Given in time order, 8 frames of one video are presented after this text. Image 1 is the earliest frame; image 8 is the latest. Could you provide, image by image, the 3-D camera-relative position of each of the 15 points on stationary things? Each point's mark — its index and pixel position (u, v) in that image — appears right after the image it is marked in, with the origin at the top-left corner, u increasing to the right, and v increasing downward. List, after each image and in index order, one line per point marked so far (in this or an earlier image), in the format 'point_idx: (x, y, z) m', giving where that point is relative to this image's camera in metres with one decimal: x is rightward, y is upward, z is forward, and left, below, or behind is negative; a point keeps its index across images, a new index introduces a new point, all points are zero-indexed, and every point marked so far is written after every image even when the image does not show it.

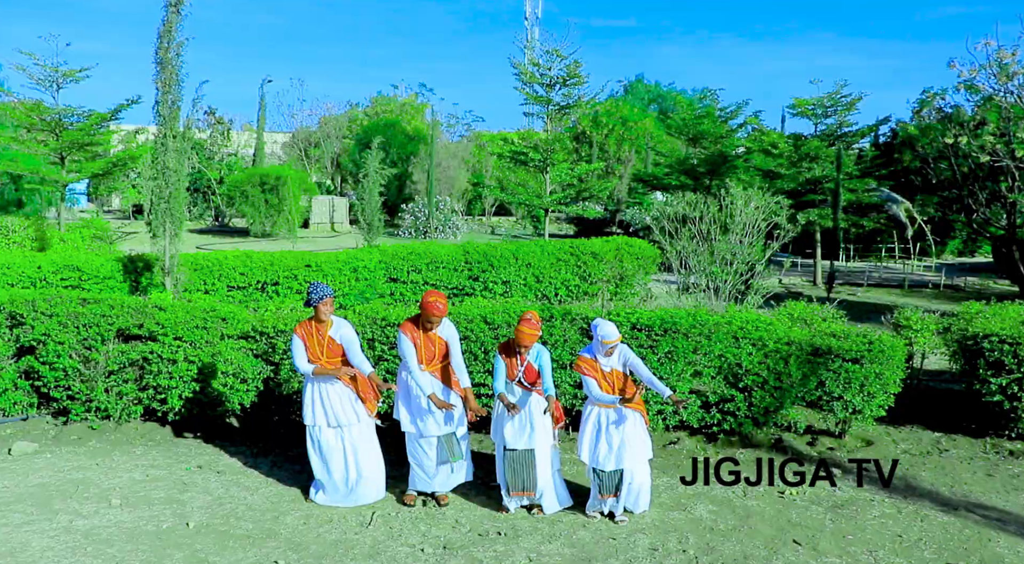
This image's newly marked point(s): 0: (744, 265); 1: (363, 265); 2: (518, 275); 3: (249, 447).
0: (+2.8, +0.2, +9.6) m
1: (-2.3, +0.3, +12.1) m
2: (+0.1, +0.1, +13.0) m
3: (-2.1, -1.3, +6.4) m
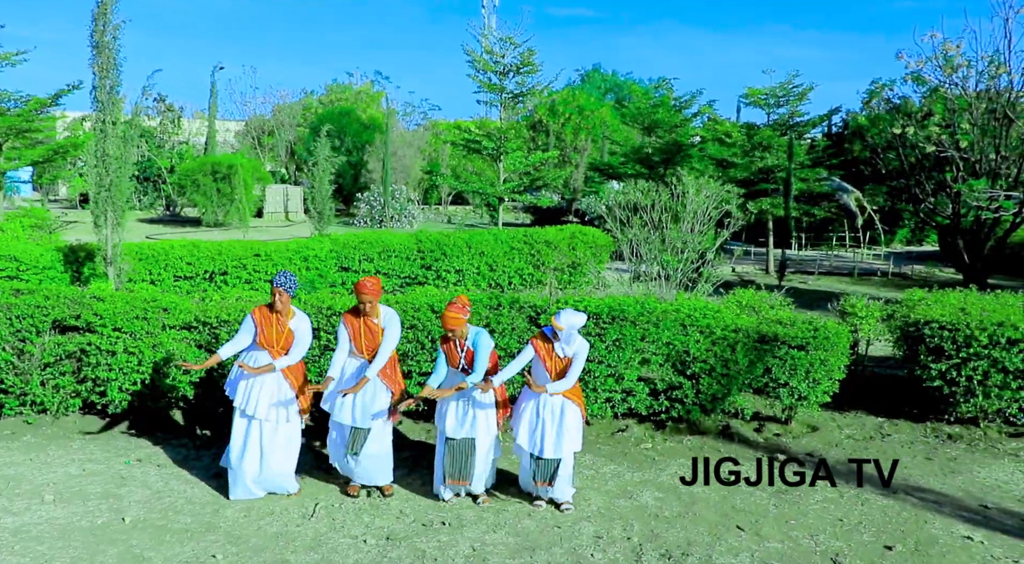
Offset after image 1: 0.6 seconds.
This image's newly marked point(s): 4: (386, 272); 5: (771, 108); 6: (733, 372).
0: (+2.2, +0.3, +9.7) m
1: (-3.0, +0.4, +11.9) m
2: (-0.7, +0.3, +12.9) m
3: (-2.5, -1.2, +6.2) m
4: (-2.0, +0.2, +12.5) m
5: (+6.2, +4.2, +19.2) m
6: (+1.8, -0.7, +6.6) m
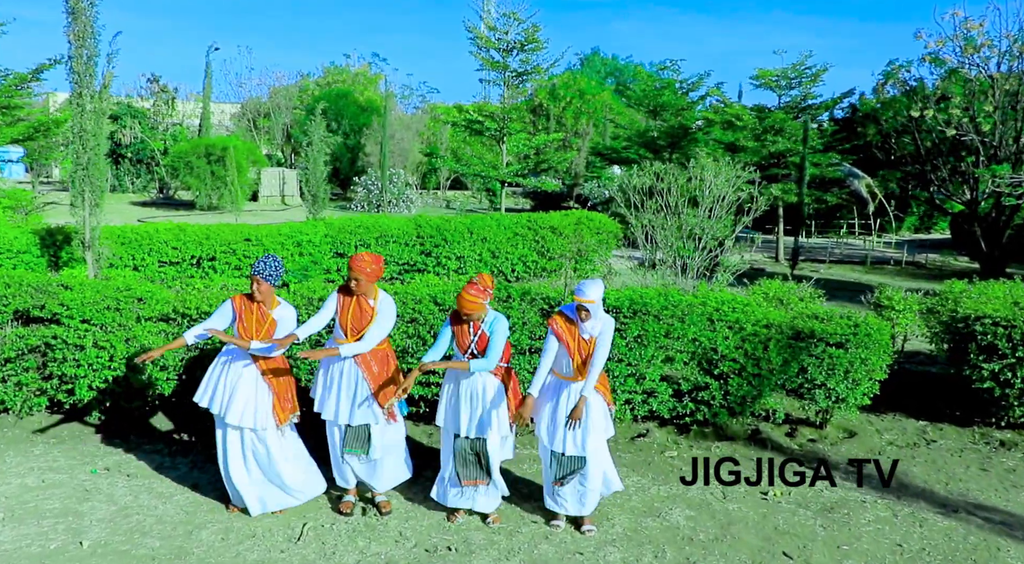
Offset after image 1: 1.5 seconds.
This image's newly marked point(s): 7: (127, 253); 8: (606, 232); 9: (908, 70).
0: (+2.3, +0.5, +9.1) m
1: (-2.9, +0.6, +11.3) m
2: (-0.6, +0.5, +12.3) m
3: (-2.4, -1.1, +5.6) m
4: (-1.9, +0.4, +11.9) m
5: (+6.3, +4.4, +18.5) m
6: (+1.9, -0.7, +6.0) m
7: (-5.0, +0.4, +10.3) m
8: (+1.5, +0.8, +13.3) m
9: (+8.8, +4.7, +17.8) m
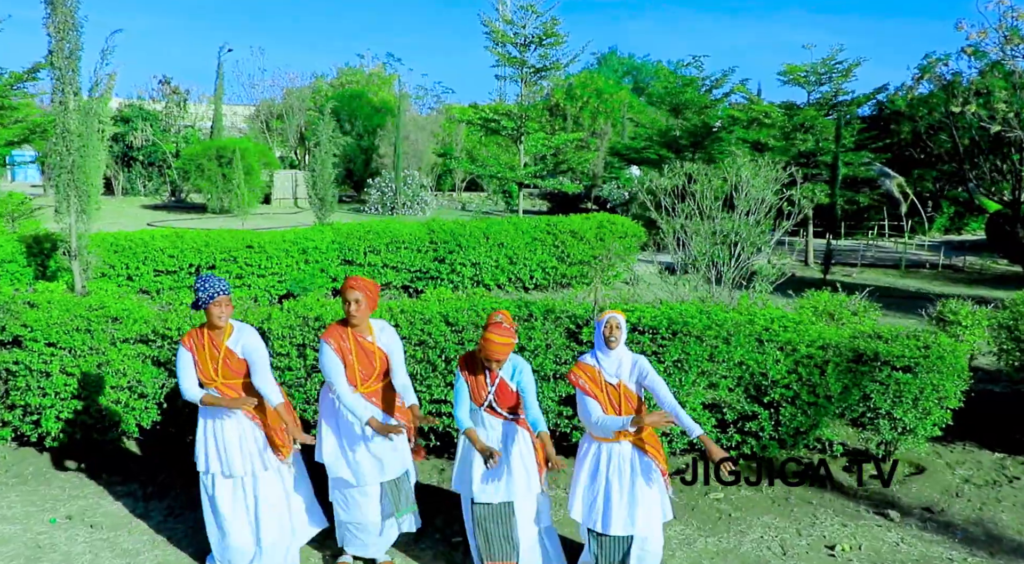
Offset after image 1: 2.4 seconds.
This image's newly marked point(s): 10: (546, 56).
0: (+2.5, +0.4, +8.3) m
1: (-2.7, +0.5, +10.7) m
2: (-0.3, +0.4, +11.6) m
3: (-2.3, -1.2, +5.0) m
4: (-1.6, +0.2, +11.2) m
5: (+6.6, +4.3, +17.7) m
6: (+2.0, -0.8, +5.2) m
7: (-4.7, +0.2, +9.7) m
8: (+1.8, +0.7, +12.6) m
9: (+9.1, +4.6, +16.9) m
10: (+0.6, +3.8, +13.4) m
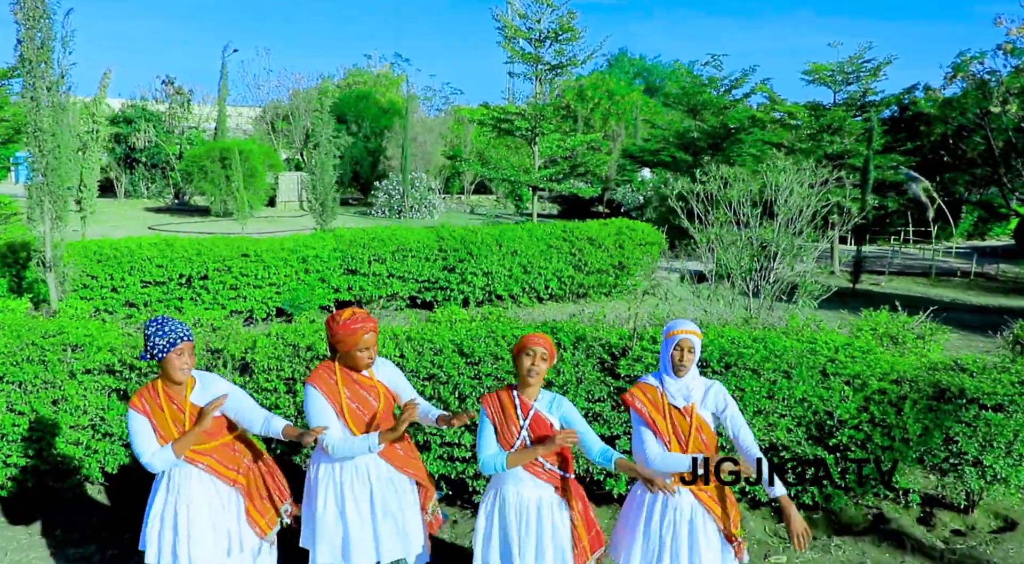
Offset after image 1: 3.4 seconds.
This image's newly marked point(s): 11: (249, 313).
0: (+2.6, +0.2, +7.6) m
1: (-2.5, +0.3, +9.9) m
2: (-0.1, +0.2, +10.9) m
3: (-2.1, -1.4, +4.2) m
4: (-1.5, +0.1, +10.5) m
5: (+6.9, +4.1, +16.9) m
6: (+2.2, -0.9, +4.5) m
7: (-4.6, +0.1, +9.0) m
8: (+2.0, +0.5, +11.9) m
9: (+9.4, +4.4, +16.1) m
10: (+0.8, +3.6, +12.6) m
11: (-3.2, -0.4, +9.6) m
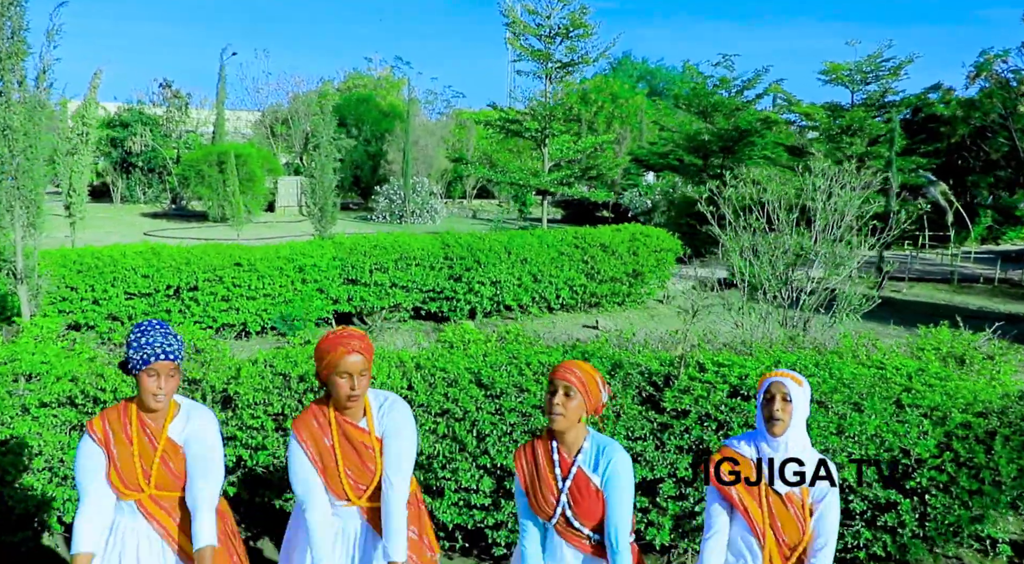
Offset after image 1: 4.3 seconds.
0: (+2.8, +0.1, +6.9) m
1: (-2.3, +0.2, +9.3) m
2: (0.0, +0.1, +10.3) m
3: (-2.0, -1.4, +3.6) m
4: (-1.3, 0.0, +9.9) m
5: (+7.0, +4.0, +16.3) m
6: (+2.3, -1.0, +3.8) m
7: (-4.4, 0.0, +8.4) m
8: (+2.2, +0.4, +11.2) m
9: (+9.5, +4.3, +15.5) m
10: (+0.9, +3.5, +12.0) m
11: (-3.0, -0.5, +9.0) m
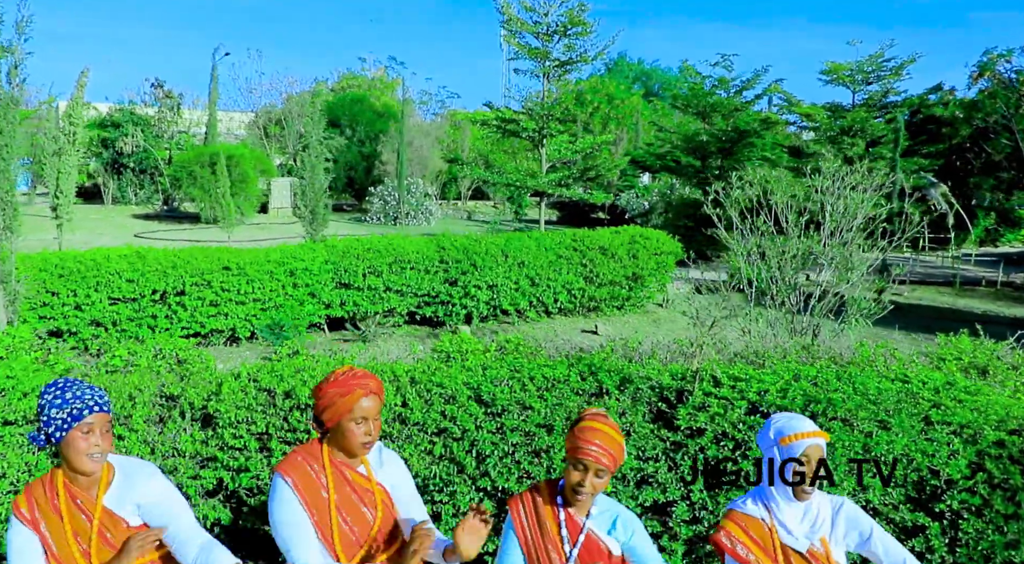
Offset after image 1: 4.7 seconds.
0: (+2.8, +0.1, +6.7) m
1: (-2.4, +0.2, +9.0) m
2: (0.0, +0.1, +10.0) m
3: (-2.0, -1.5, +3.3) m
4: (-1.4, -0.1, +9.6) m
5: (+6.9, +3.9, +16.1) m
6: (+2.3, -1.0, +3.6) m
7: (-4.5, 0.0, +8.1) m
8: (+2.1, +0.4, +11.0) m
9: (+9.4, +4.2, +15.3) m
10: (+0.9, +3.4, +11.8) m
11: (-3.1, -0.5, +8.7) m
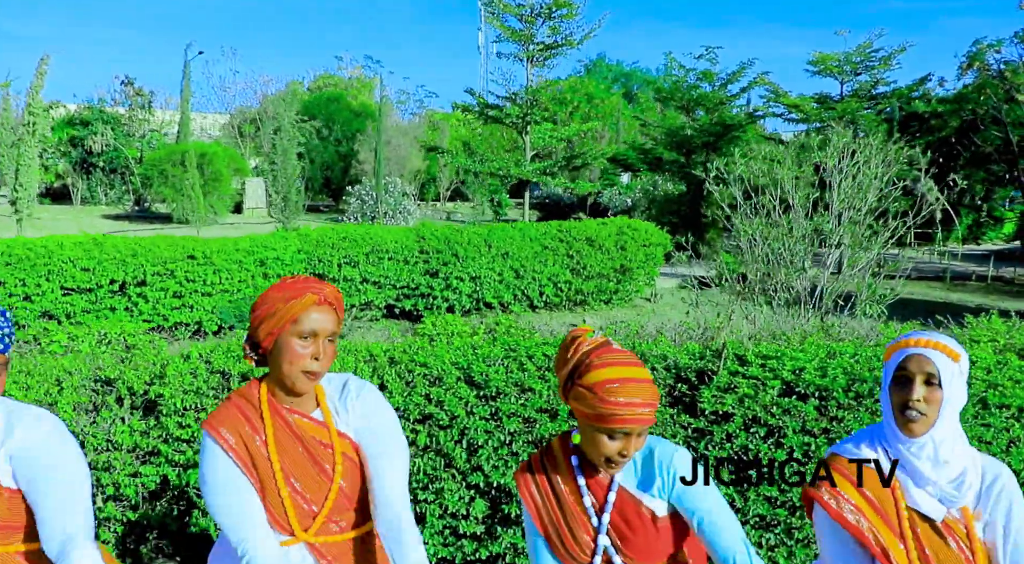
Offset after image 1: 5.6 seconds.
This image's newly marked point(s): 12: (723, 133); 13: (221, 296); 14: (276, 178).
0: (+2.7, +0.2, +6.3) m
1: (-2.5, +0.3, +8.5) m
2: (-0.2, +0.2, +9.5) m
3: (-2.0, -1.4, +2.8) m
4: (-1.5, 0.0, +9.0) m
5: (+6.6, +4.0, +15.8) m
6: (+2.3, -0.9, +3.1) m
7: (-4.6, +0.1, +7.5) m
8: (+1.9, +0.5, +10.5) m
9: (+9.1, +4.3, +15.0) m
10: (+0.6, +3.5, +11.3) m
11: (-3.2, -0.4, +8.1) m
12: (+4.8, +3.4, +18.1) m
13: (-3.0, -0.1, +8.2) m
14: (-4.0, +1.7, +13.7) m
